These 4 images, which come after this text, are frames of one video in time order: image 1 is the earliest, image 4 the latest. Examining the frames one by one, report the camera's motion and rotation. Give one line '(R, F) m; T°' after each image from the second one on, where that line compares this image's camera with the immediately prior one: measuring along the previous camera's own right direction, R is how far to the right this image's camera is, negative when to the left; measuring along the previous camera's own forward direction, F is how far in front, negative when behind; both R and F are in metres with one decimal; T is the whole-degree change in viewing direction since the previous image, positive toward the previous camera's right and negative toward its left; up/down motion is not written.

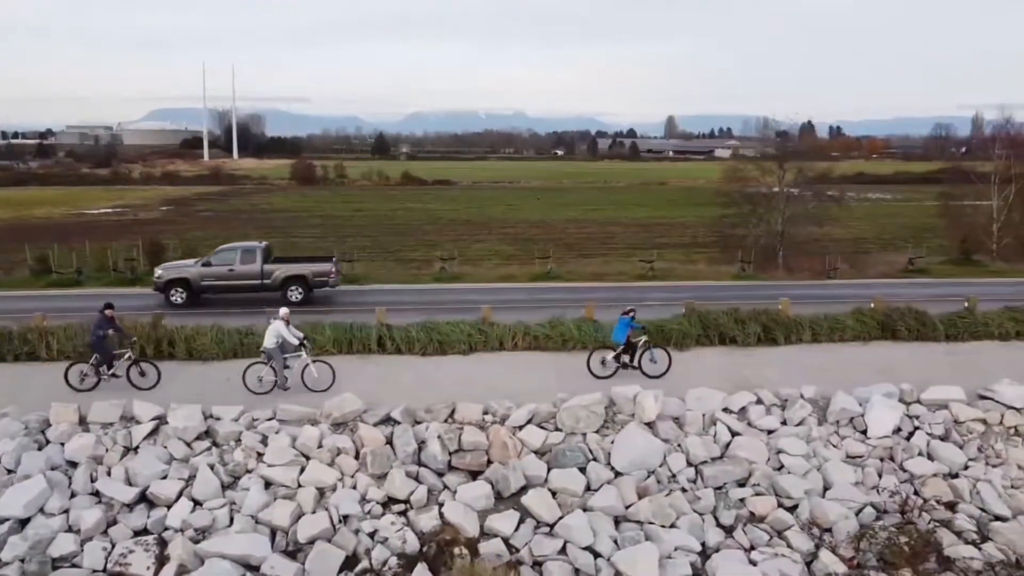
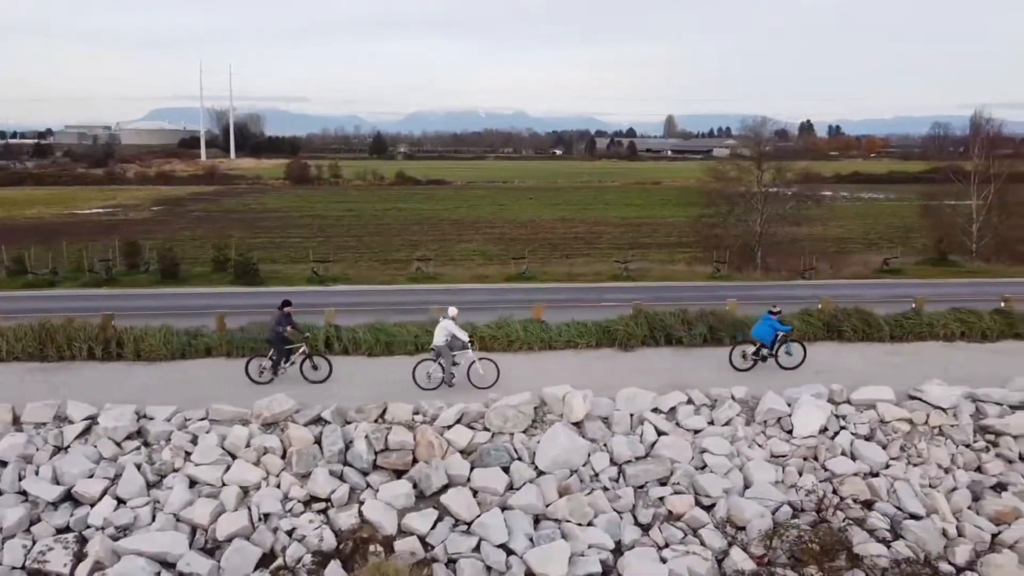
(+0.9, -0.2) m; 0°
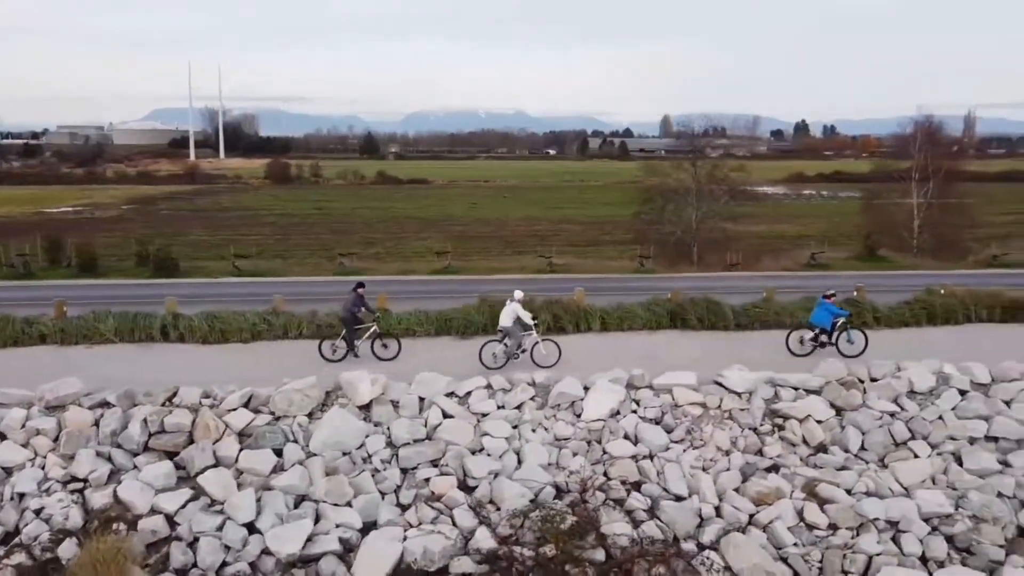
(+2.8, -0.1) m; 0°
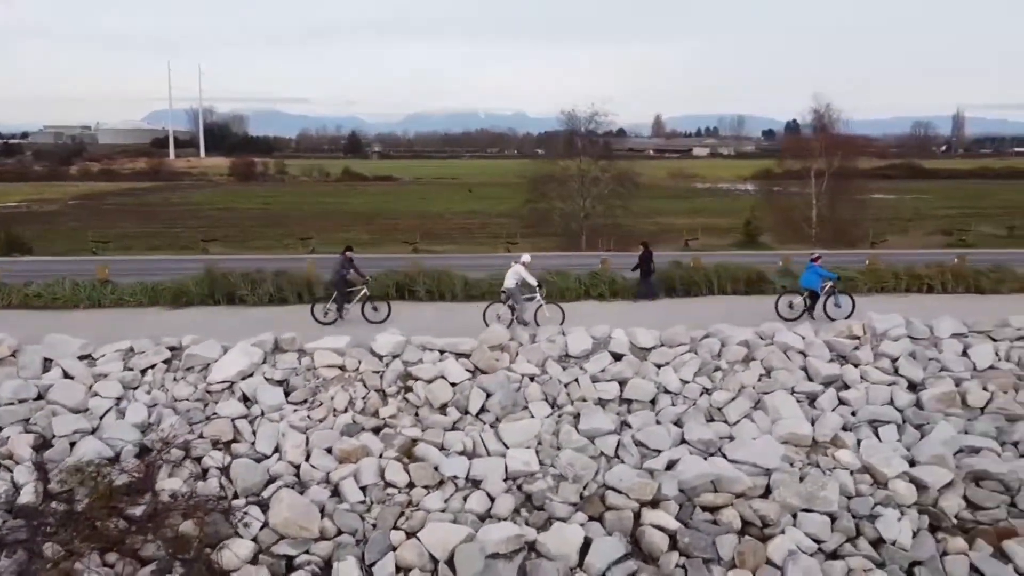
(+4.9, +0.2) m; 0°
